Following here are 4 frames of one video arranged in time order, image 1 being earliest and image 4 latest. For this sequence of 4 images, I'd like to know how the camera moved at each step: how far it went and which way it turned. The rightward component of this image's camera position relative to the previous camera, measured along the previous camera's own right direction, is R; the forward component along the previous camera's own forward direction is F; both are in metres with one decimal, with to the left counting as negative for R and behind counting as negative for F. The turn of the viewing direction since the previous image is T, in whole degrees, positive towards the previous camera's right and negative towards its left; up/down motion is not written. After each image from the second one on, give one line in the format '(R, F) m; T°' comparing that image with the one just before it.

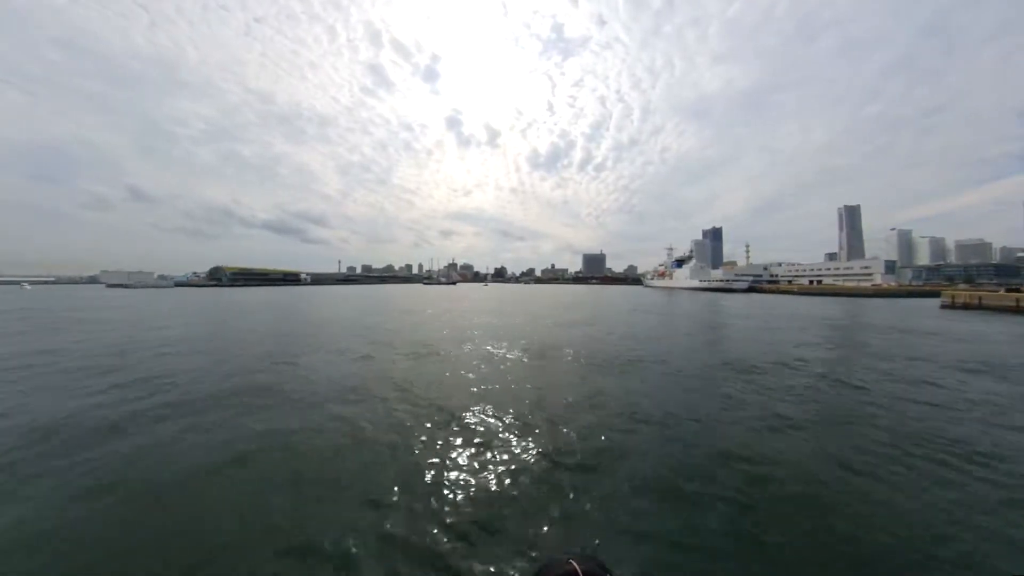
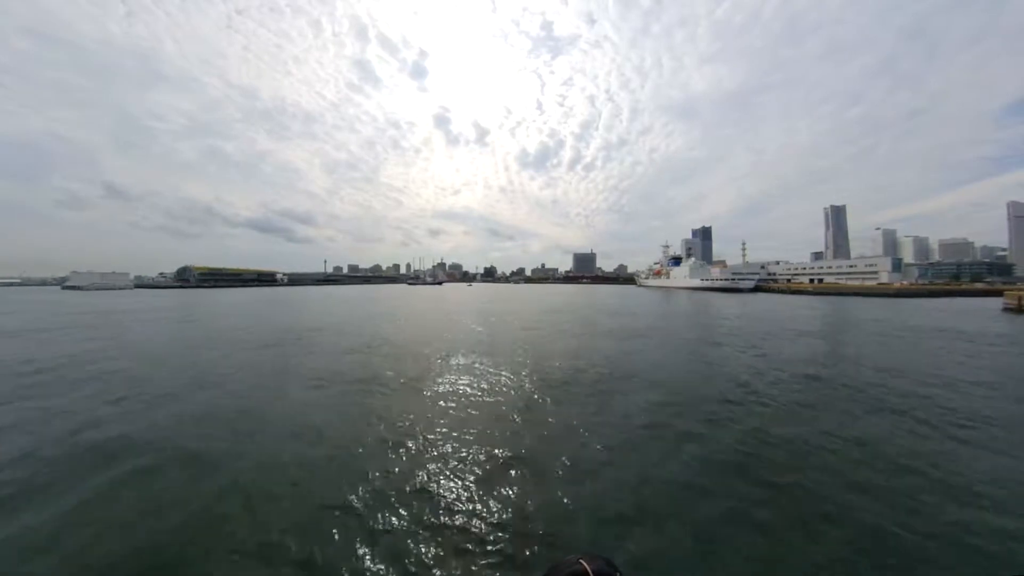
(-0.1, +1.6) m; +2°
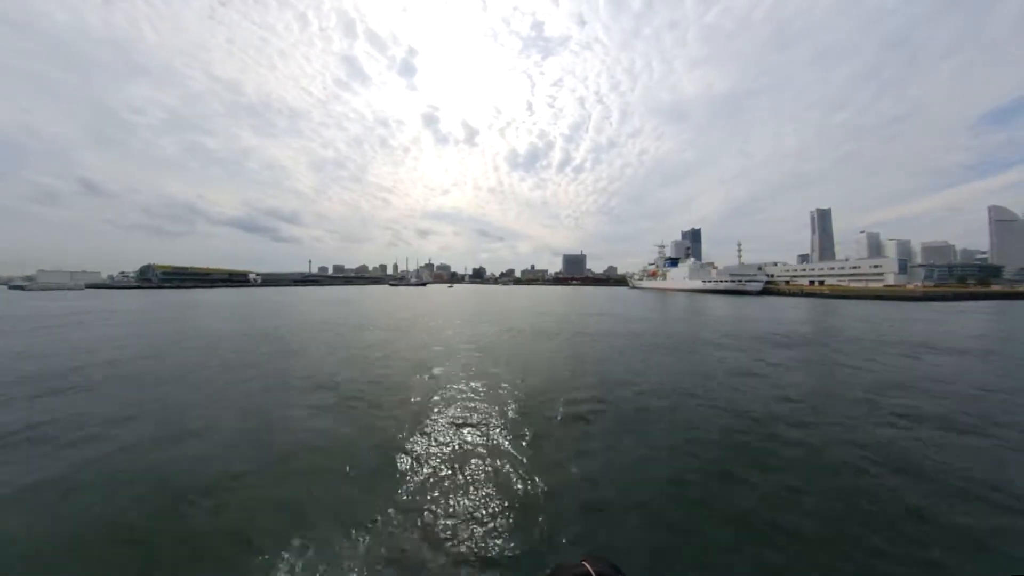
(-0.1, +1.6) m; +2°
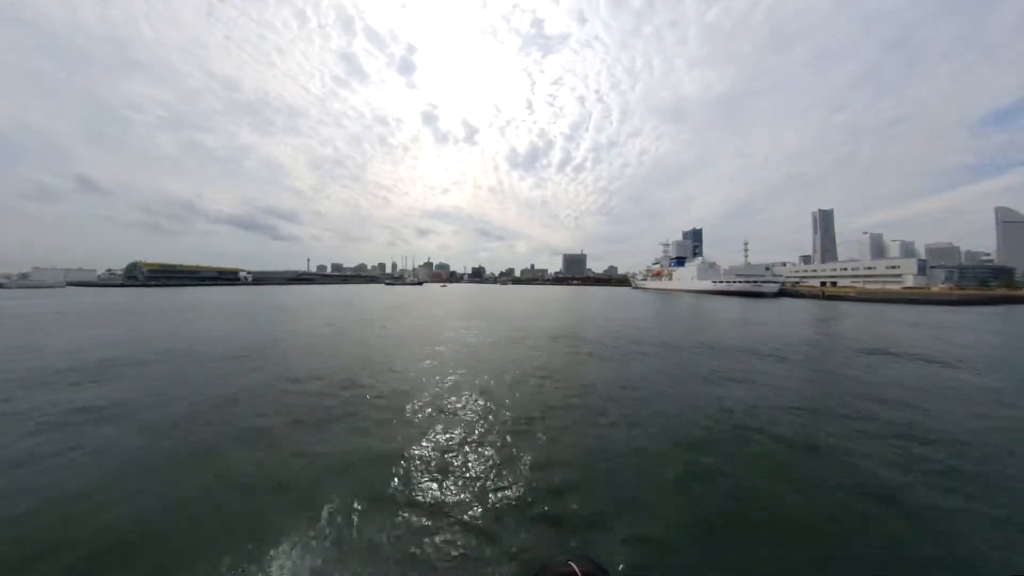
(-0.1, +1.0) m; 0°
